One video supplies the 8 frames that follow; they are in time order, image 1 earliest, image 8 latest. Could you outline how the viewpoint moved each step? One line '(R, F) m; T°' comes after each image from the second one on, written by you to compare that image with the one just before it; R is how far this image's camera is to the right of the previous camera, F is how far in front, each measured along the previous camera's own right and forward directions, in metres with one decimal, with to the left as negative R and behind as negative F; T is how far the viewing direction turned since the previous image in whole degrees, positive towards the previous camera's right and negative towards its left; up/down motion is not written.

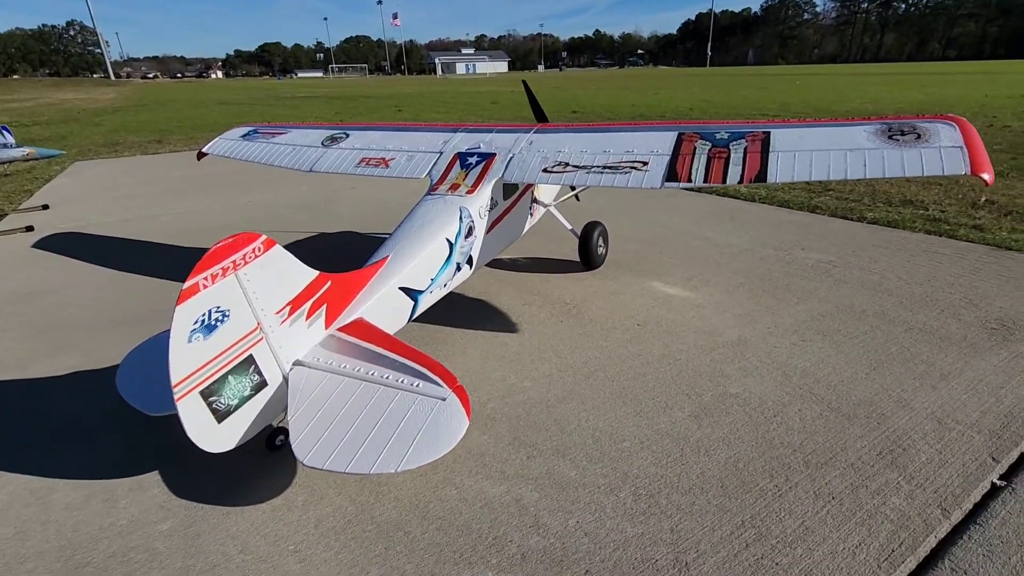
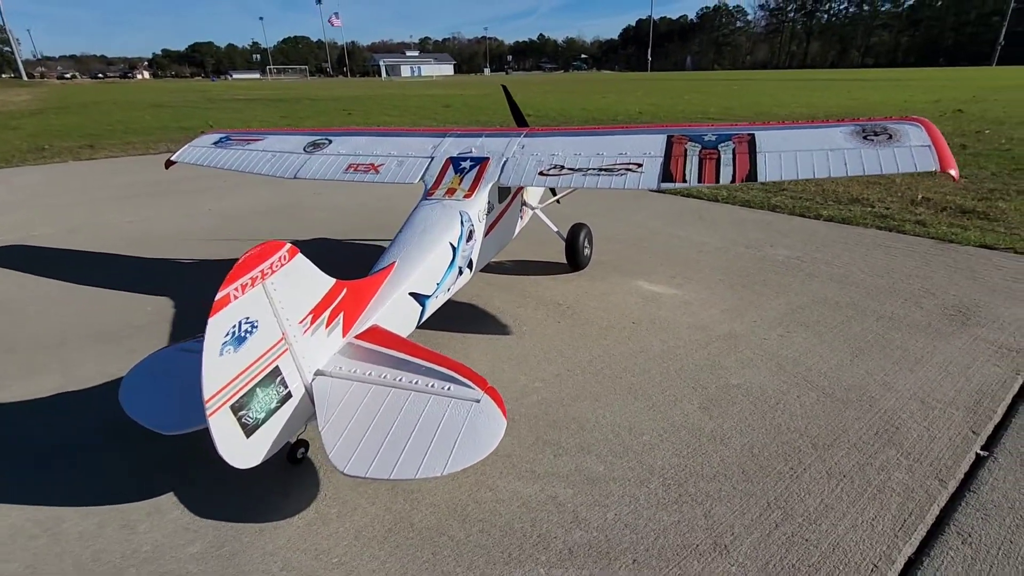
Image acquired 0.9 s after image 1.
(-0.5, 0.0) m; +5°
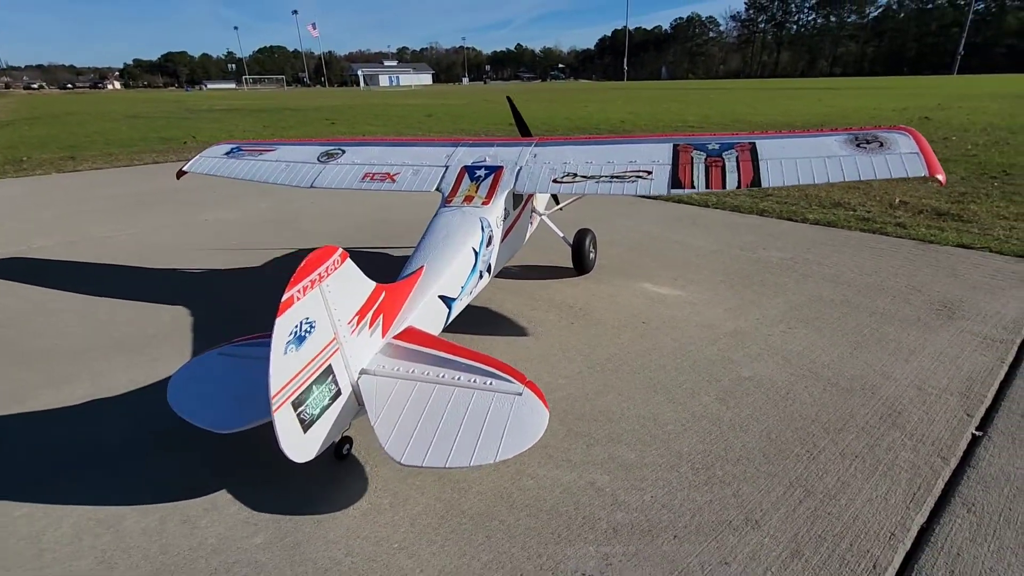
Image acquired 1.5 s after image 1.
(-0.4, -0.2) m; +2°
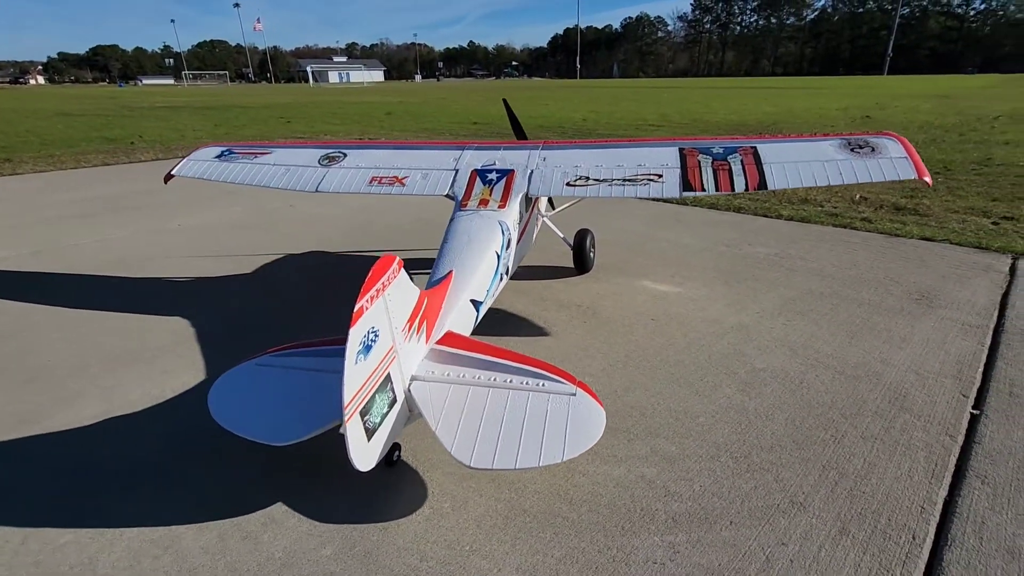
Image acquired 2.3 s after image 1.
(-0.6, -0.1) m; +5°
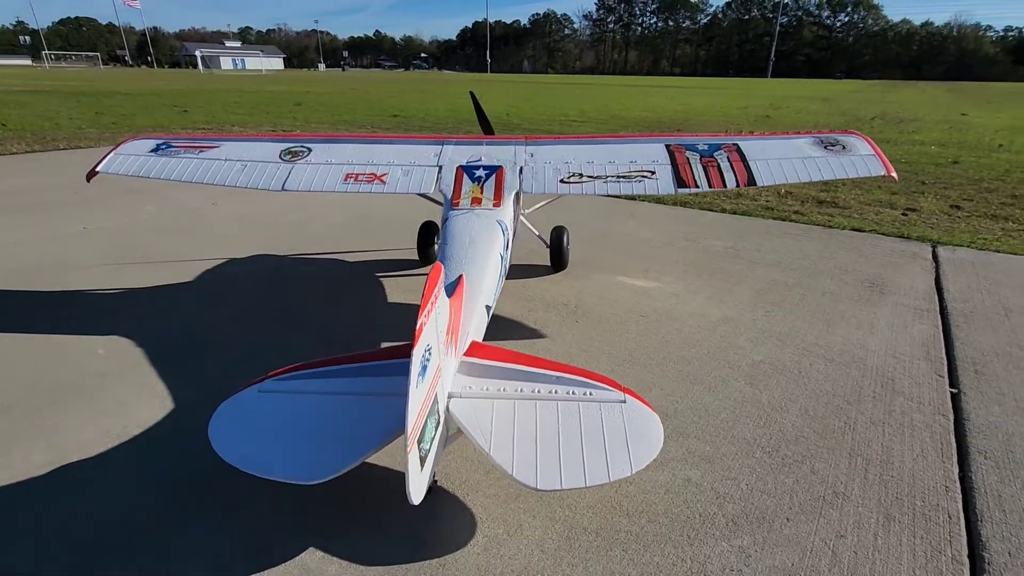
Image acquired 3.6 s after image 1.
(-0.8, +0.3) m; +9°
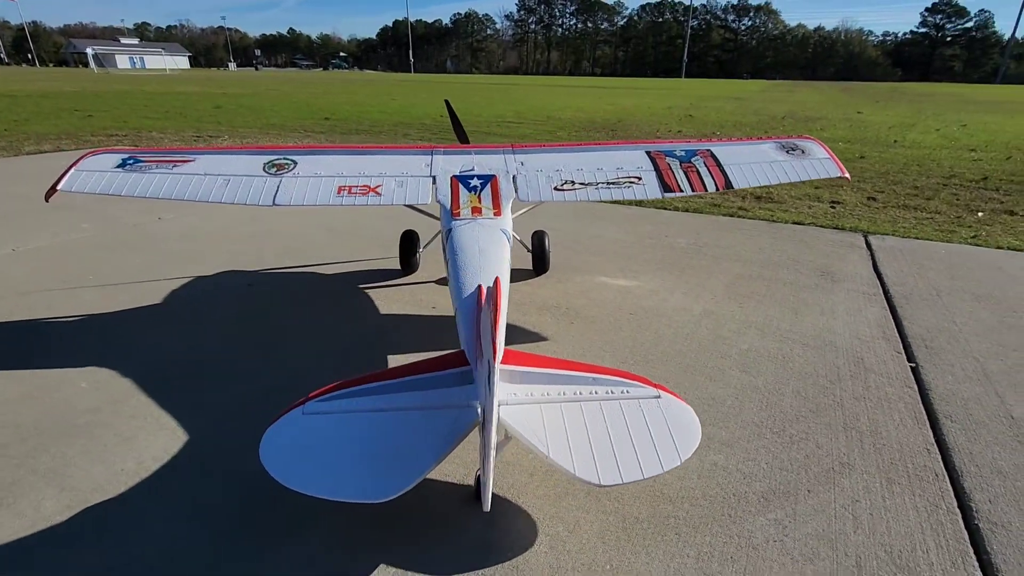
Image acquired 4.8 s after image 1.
(-0.7, -0.1) m; +7°
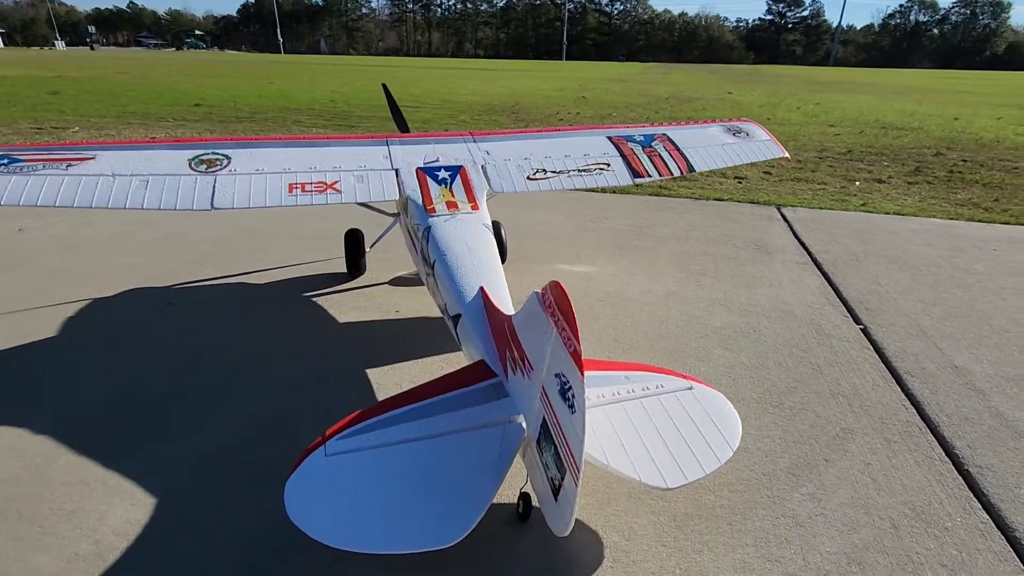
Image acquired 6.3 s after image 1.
(-0.8, +0.4) m; +11°
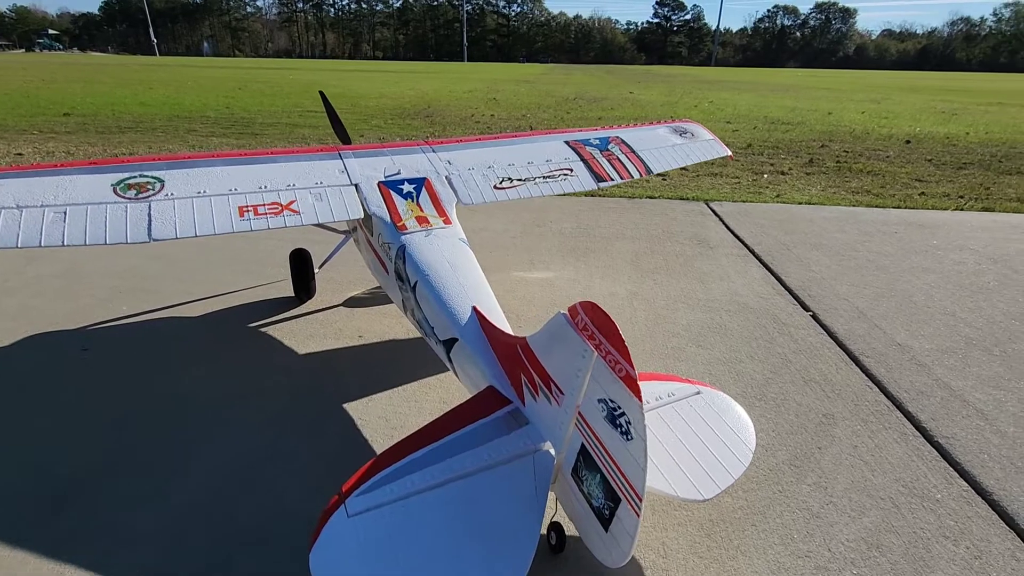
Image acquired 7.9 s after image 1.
(-0.6, +0.2) m; +9°
